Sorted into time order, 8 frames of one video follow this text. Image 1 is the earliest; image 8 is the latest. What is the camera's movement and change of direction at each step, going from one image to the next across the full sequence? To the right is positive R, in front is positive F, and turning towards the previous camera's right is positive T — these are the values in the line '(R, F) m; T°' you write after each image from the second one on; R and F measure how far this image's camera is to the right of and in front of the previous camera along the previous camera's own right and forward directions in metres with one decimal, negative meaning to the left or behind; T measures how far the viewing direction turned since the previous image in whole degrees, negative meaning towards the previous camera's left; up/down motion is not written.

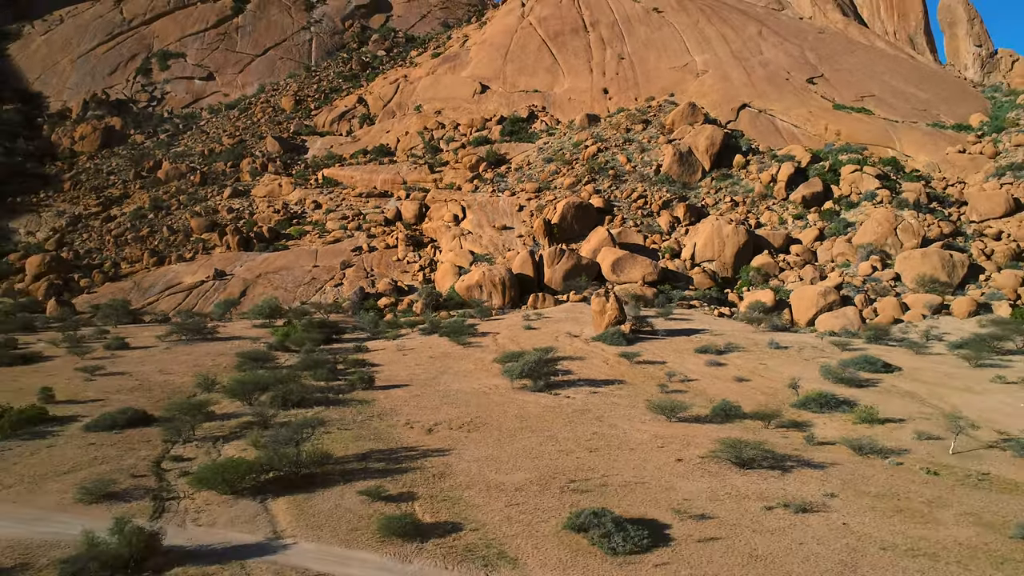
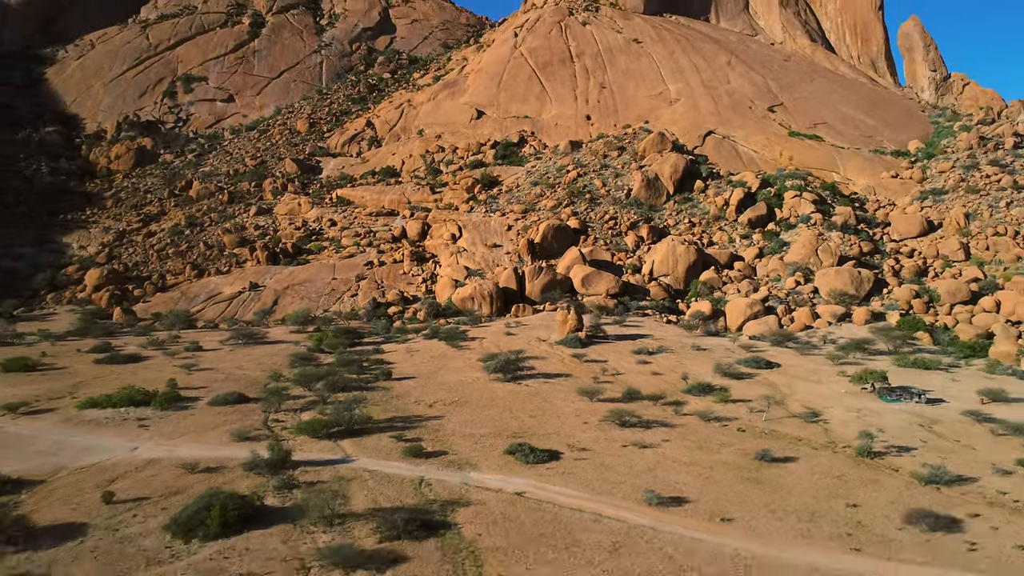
(+0.3, -2.6) m; 0°
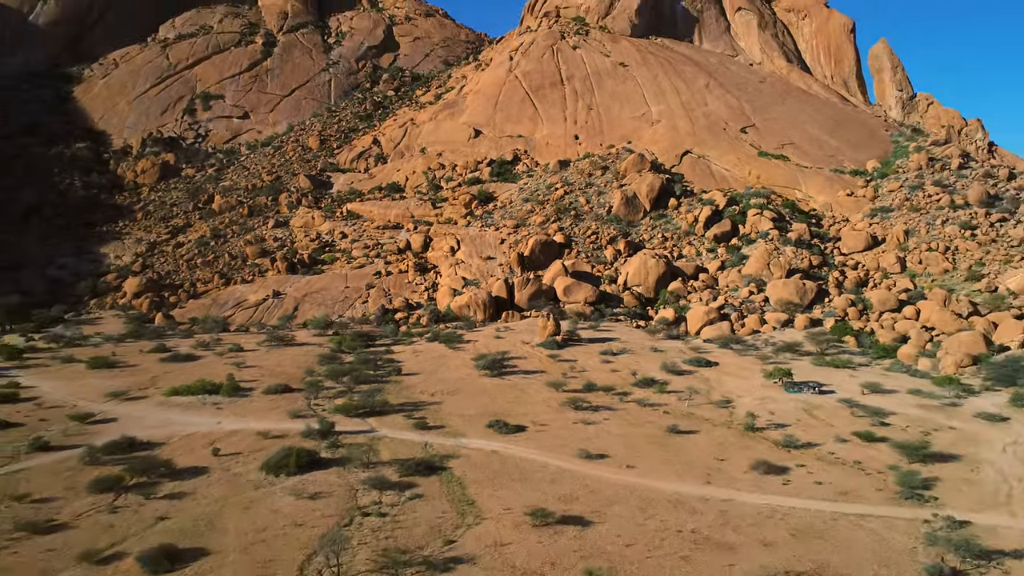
(+0.2, -2.2) m; 0°
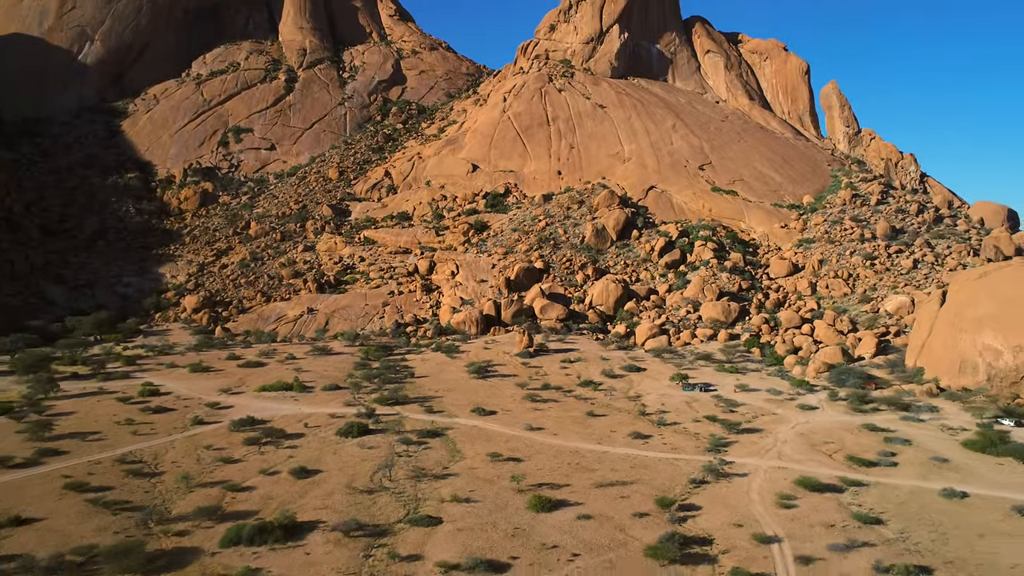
(+0.5, -4.4) m; 0°
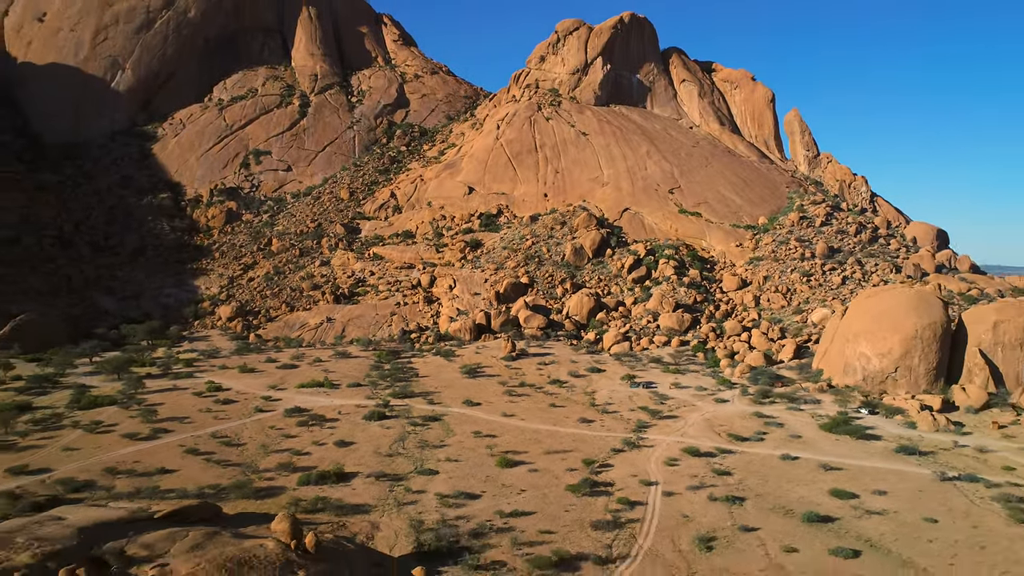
(+0.5, -3.9) m; 0°
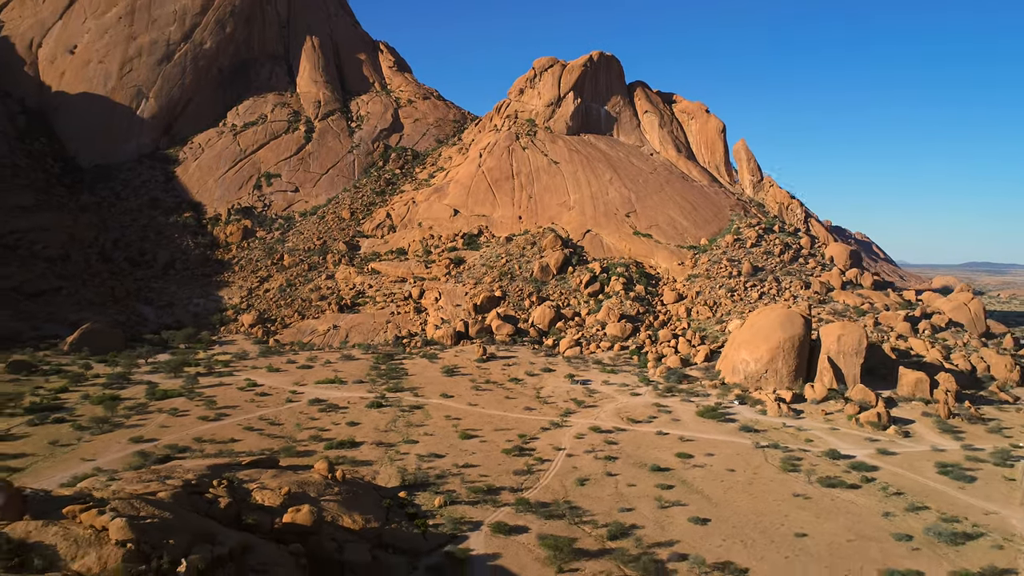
(+0.9, -5.5) m; 0°
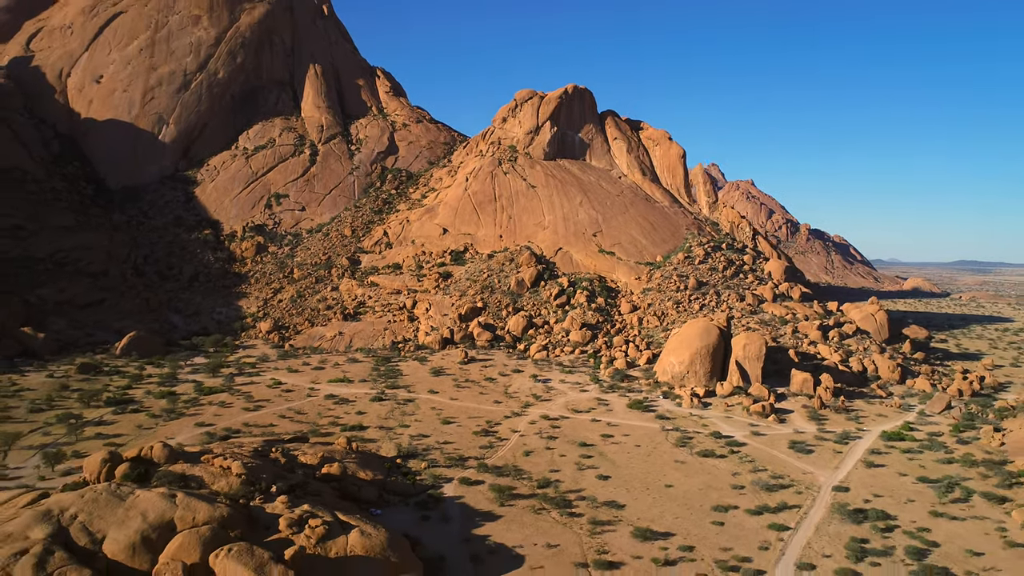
(+0.8, -5.7) m; 0°
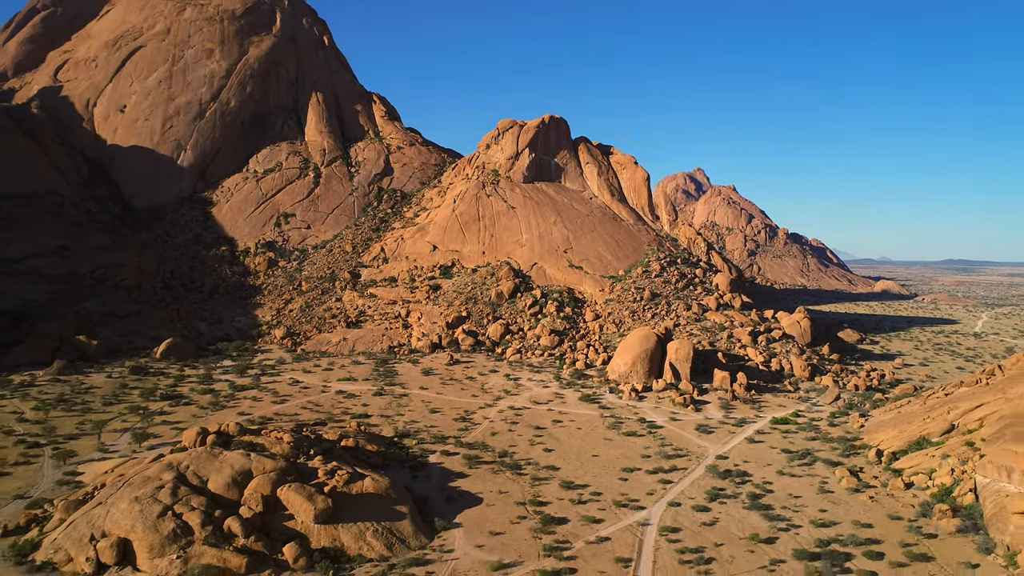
(+0.9, -6.4) m; 0°
